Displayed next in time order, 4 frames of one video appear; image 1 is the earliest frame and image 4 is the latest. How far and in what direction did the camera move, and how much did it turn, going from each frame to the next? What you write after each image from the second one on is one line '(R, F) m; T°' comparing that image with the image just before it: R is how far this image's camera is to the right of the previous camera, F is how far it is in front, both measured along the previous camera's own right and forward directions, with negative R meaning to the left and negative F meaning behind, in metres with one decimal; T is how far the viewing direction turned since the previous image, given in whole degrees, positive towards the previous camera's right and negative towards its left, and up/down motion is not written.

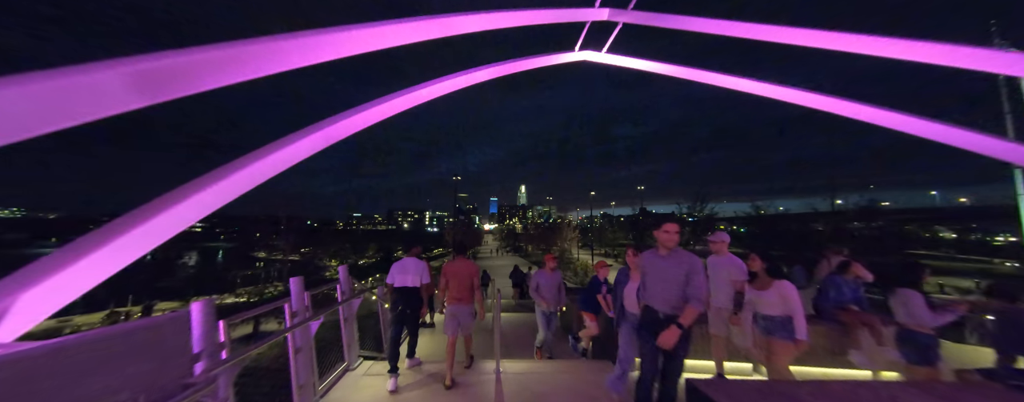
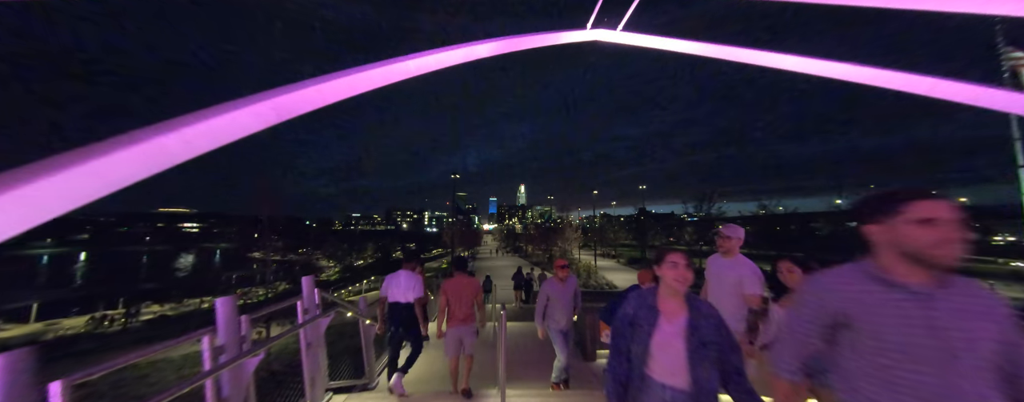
(-0.1, +0.9) m; 0°
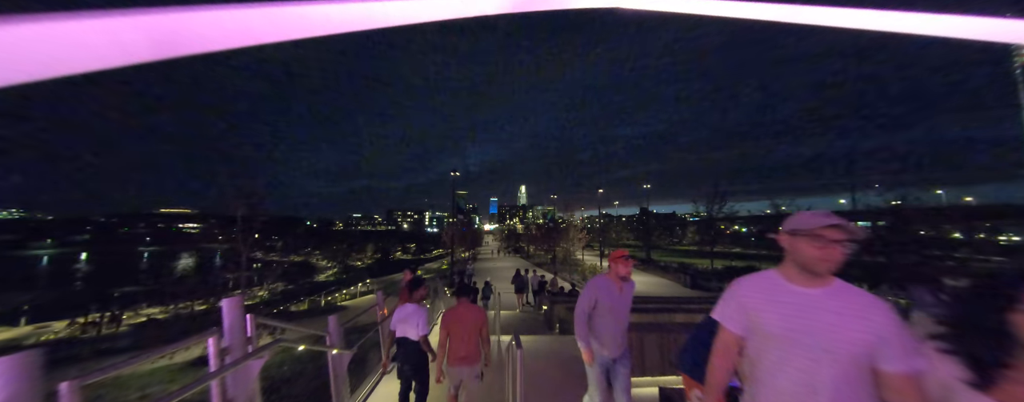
(-0.2, +1.1) m; 0°
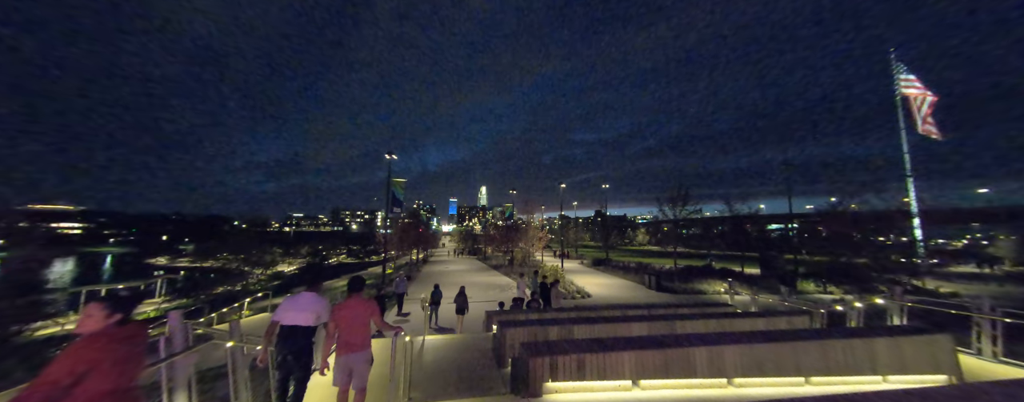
(+0.7, +3.2) m; +9°
